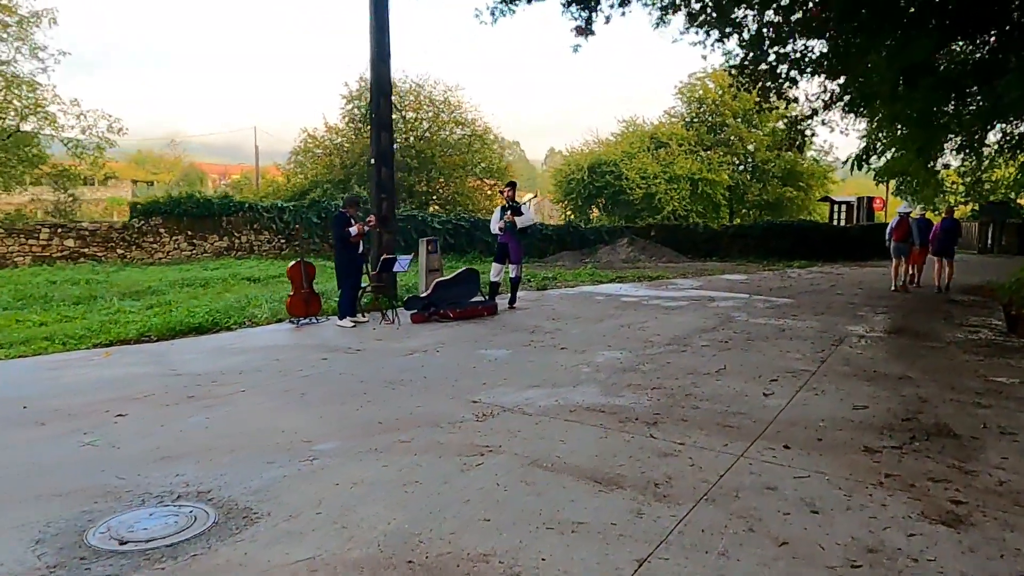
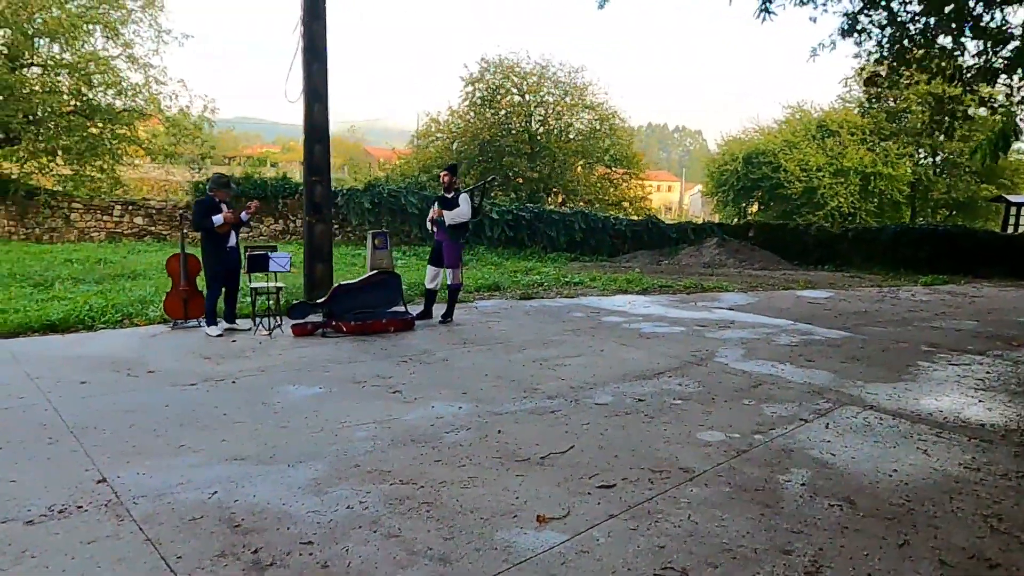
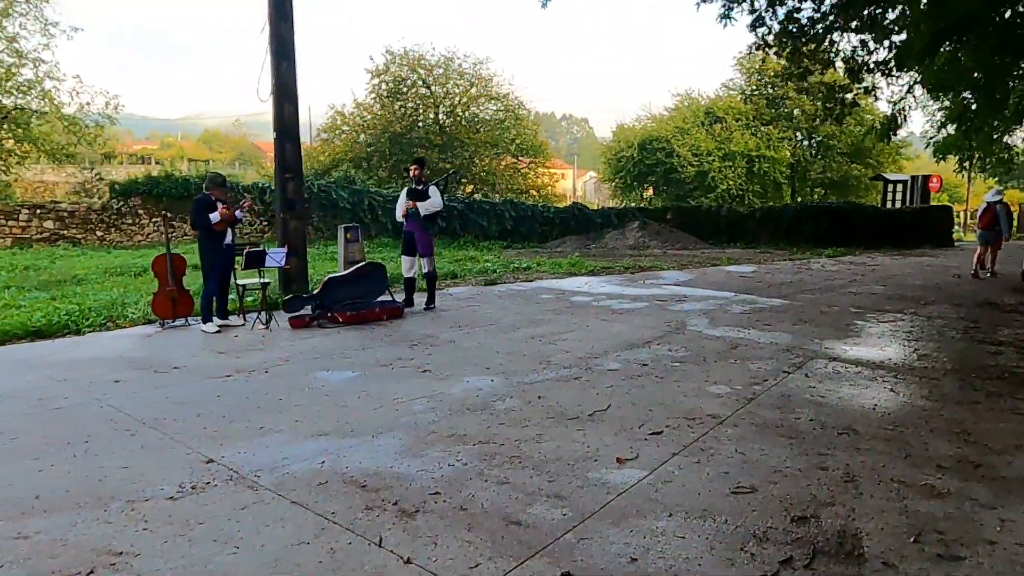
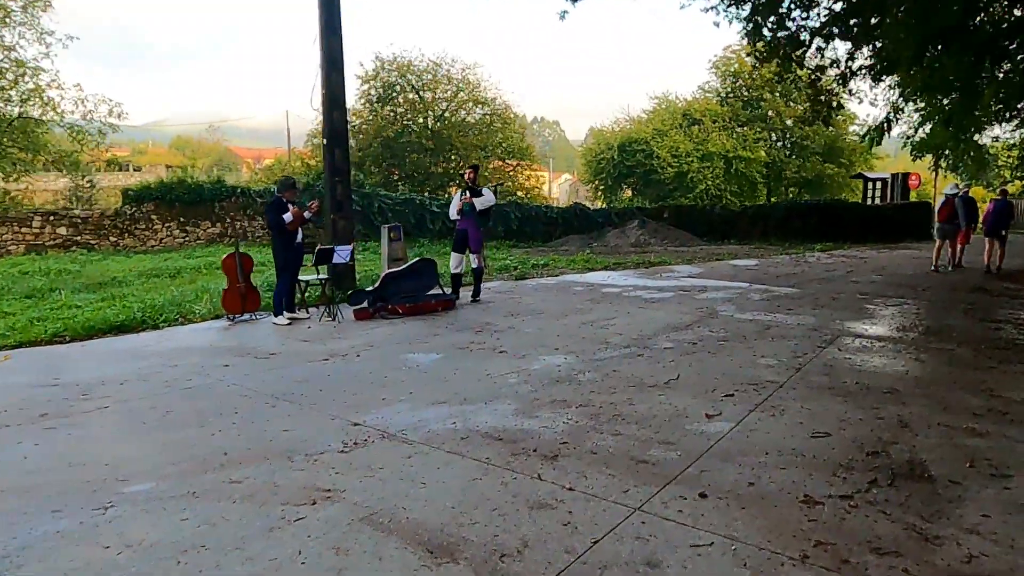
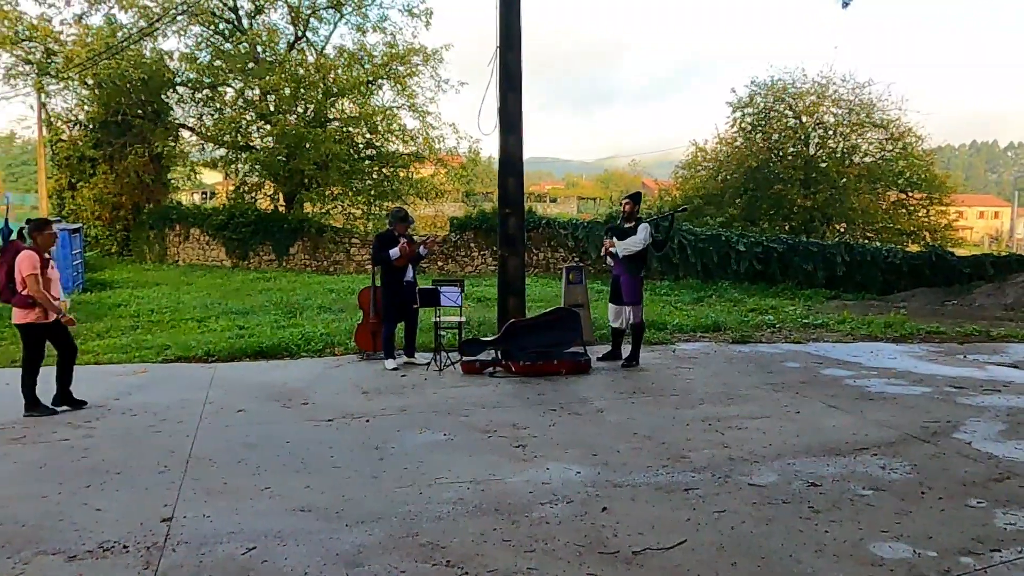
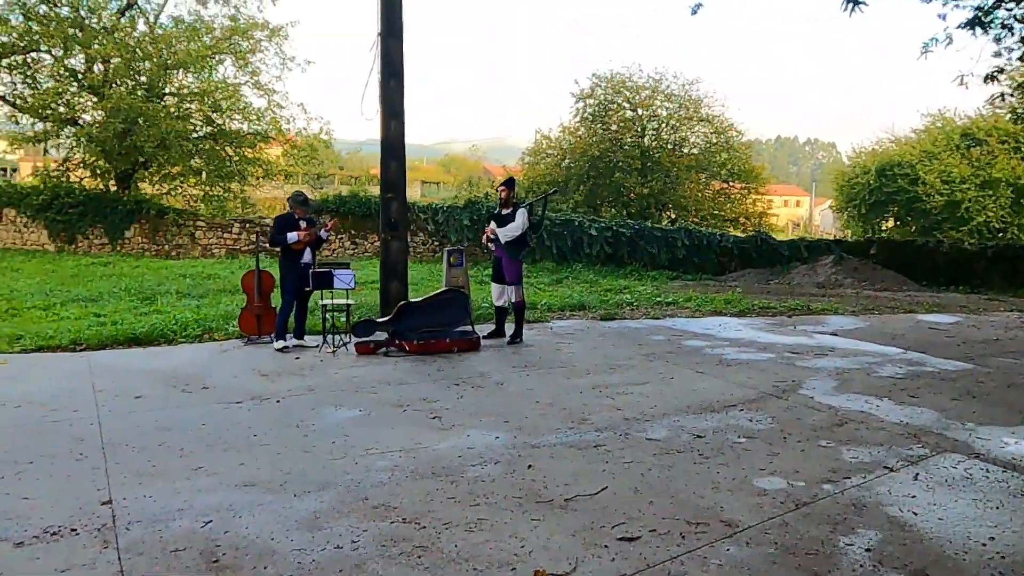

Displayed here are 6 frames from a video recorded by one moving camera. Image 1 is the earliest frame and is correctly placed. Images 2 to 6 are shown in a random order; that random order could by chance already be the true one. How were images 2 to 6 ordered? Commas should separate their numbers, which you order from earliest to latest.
4, 3, 2, 6, 5
